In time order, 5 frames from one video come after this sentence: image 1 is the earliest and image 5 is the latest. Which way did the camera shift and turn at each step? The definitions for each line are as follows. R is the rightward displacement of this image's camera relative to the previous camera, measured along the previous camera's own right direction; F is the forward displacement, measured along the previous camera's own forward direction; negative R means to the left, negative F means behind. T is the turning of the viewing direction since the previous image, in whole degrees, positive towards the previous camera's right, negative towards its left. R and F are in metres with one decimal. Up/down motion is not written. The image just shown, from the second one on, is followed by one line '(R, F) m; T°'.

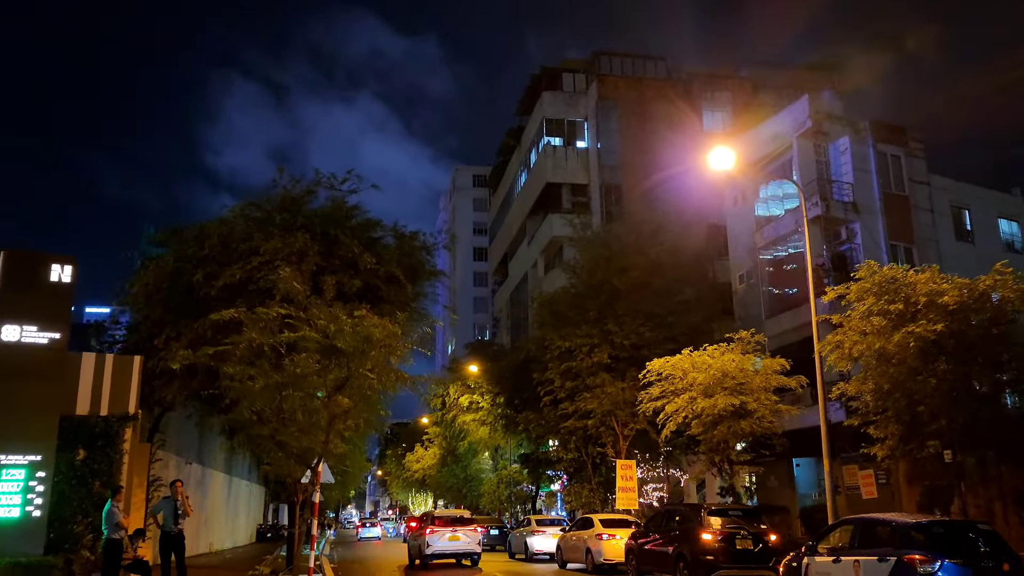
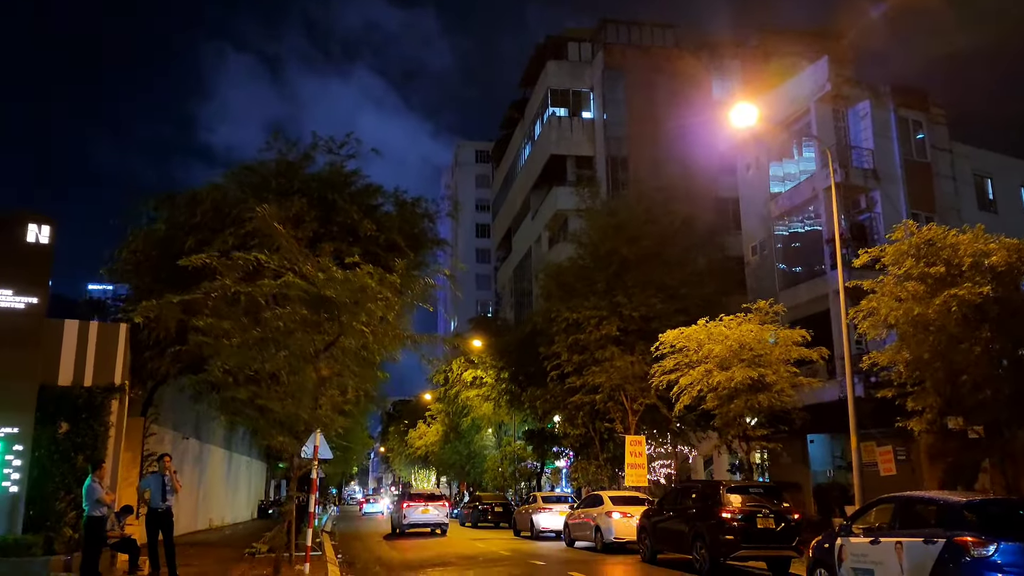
(-0.1, +0.9) m; 0°
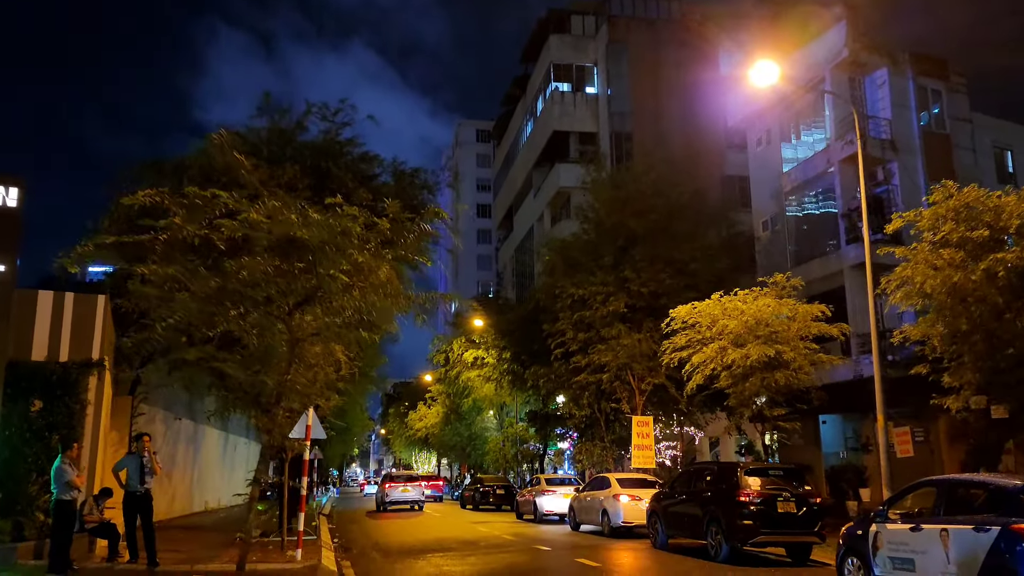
(-0.1, +0.9) m; 0°
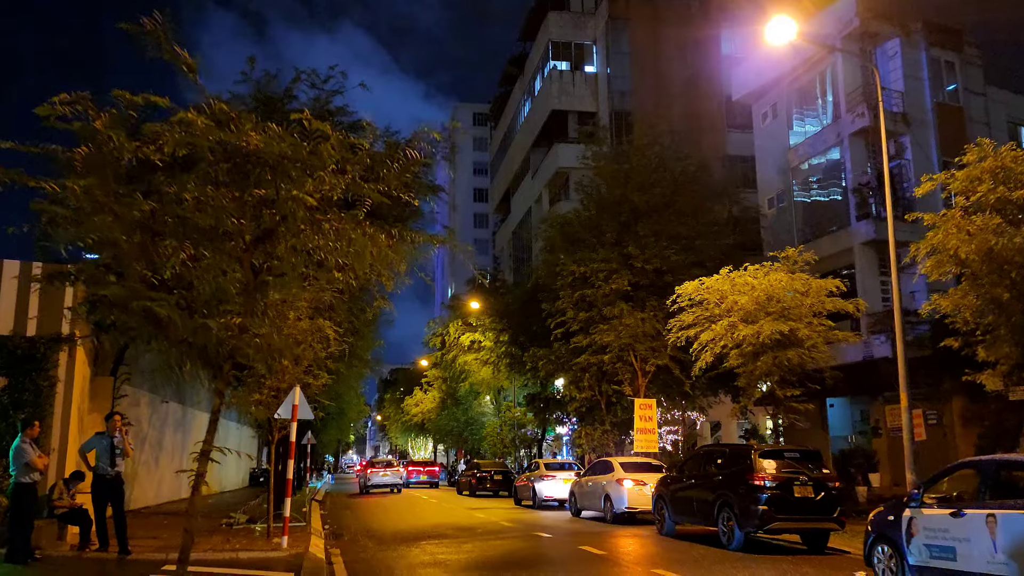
(0.0, +0.9) m; 0°
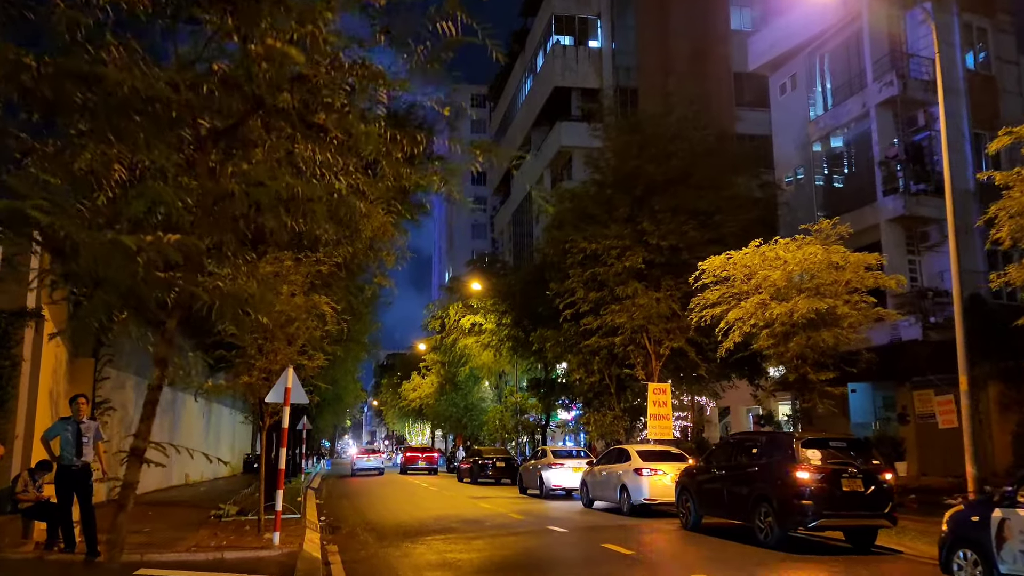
(-0.3, +1.3) m; 0°
